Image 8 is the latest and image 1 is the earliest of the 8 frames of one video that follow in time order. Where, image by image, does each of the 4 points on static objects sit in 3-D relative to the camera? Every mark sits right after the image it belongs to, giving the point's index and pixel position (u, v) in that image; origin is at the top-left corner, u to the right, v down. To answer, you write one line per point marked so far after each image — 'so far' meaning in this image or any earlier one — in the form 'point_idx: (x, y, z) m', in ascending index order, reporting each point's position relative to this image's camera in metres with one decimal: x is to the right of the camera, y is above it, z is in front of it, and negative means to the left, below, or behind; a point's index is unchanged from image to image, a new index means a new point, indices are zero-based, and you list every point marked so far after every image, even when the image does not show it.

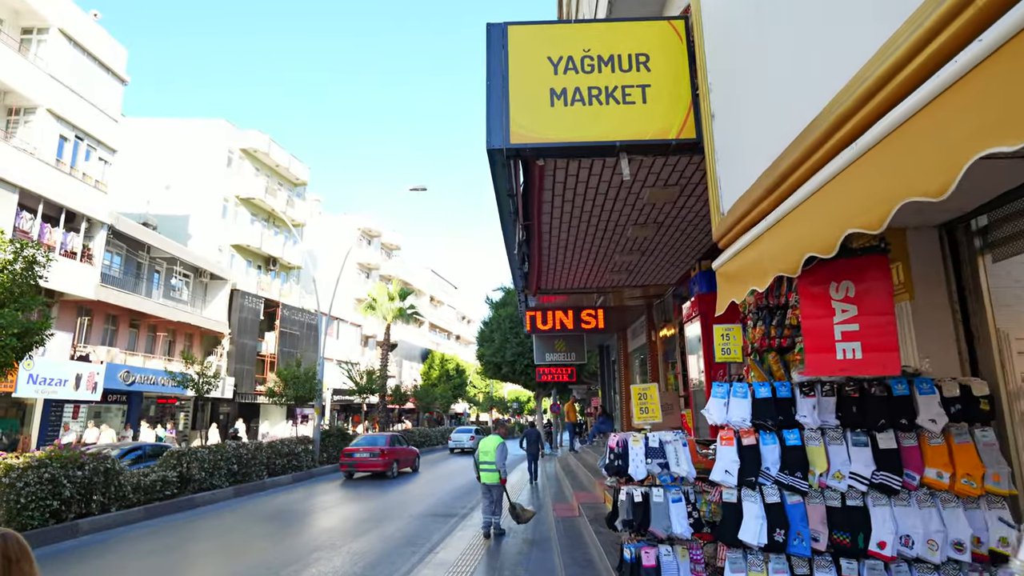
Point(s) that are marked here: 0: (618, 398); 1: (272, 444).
0: (+3.5, -3.6, +19.5) m
1: (-7.4, -4.7, +18.2) m
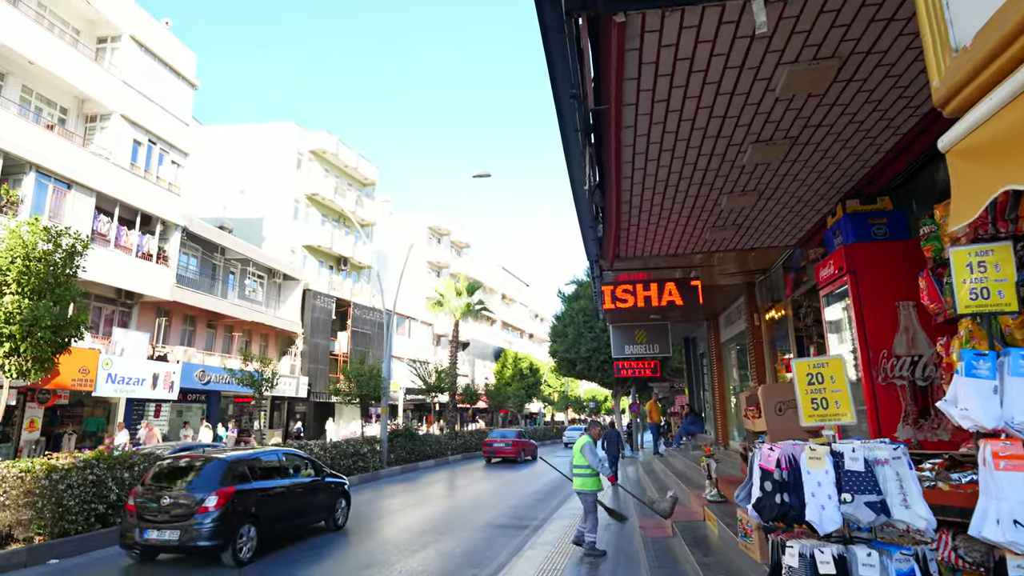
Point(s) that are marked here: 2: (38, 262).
0: (+5.8, -3.2, +17.4) m
1: (-5.2, -4.5, +17.4) m
2: (-7.2, +0.4, +8.9) m
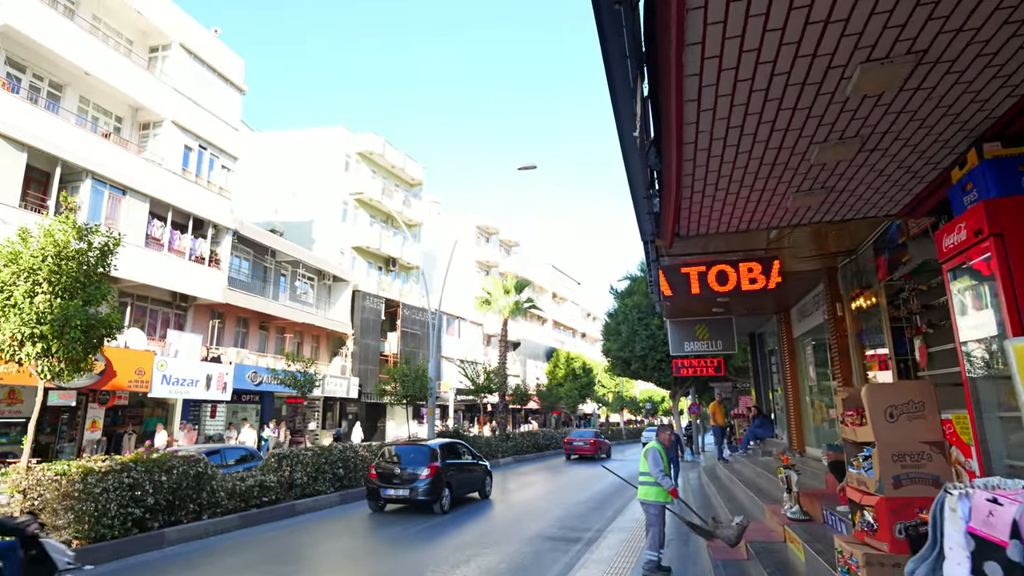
0: (+7.2, -2.9, +16.0) m
1: (-3.7, -4.5, +17.0) m
2: (-6.5, +0.4, +8.7) m
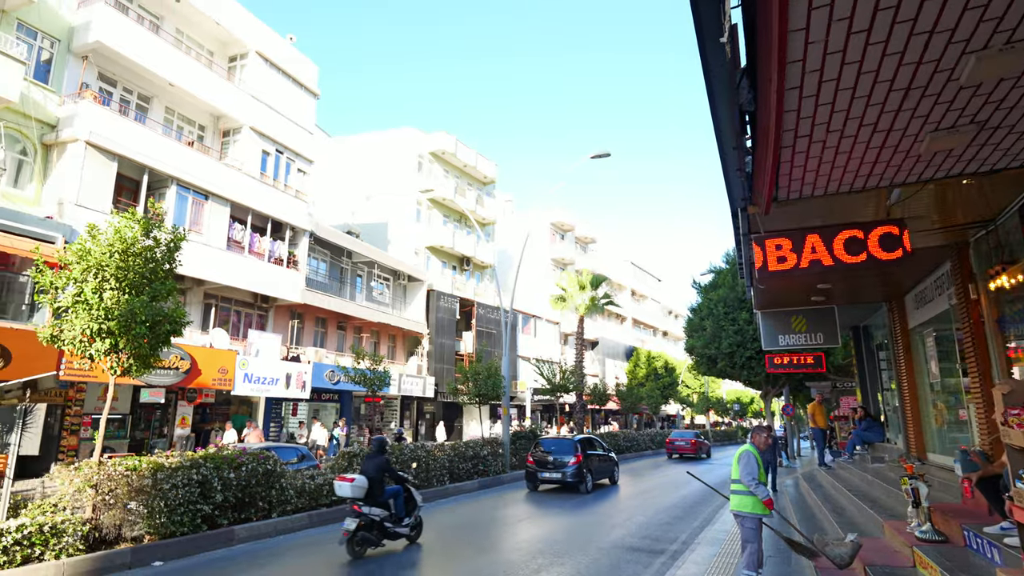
0: (+9.1, -2.6, +14.2) m
1: (-1.6, -4.4, +16.6) m
2: (-5.6, +0.4, +8.7) m
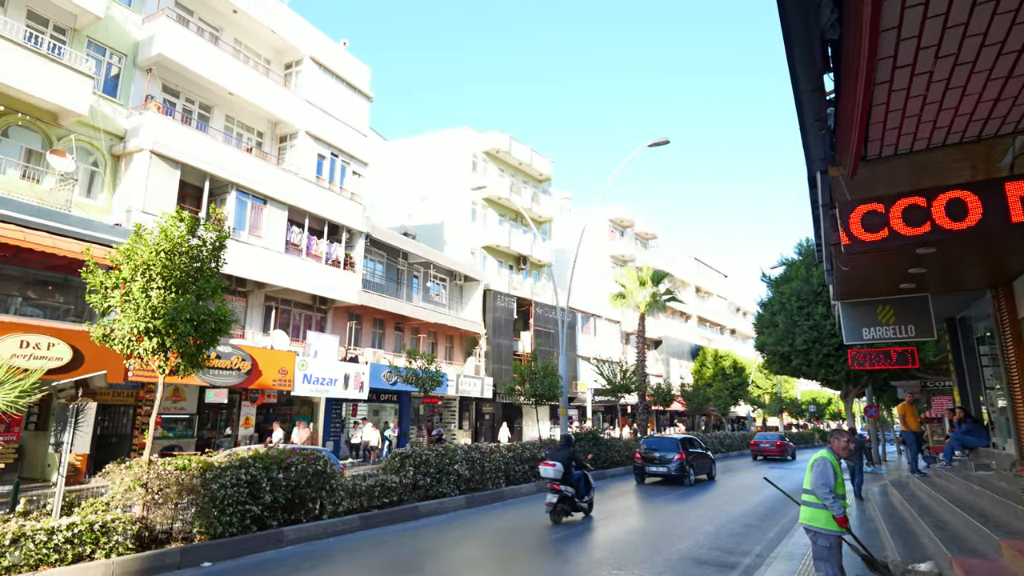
0: (+10.3, -2.3, +12.6) m
1: (-0.1, -4.3, +16.1) m
2: (-4.9, +0.5, +8.7) m
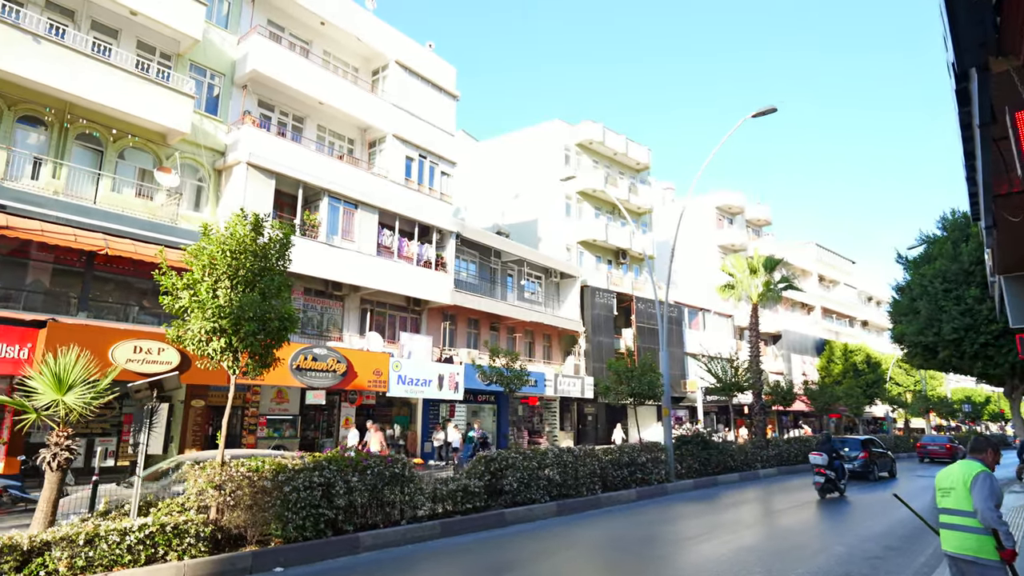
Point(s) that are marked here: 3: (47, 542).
0: (+11.9, -1.6, +9.7) m
1: (+2.4, -4.0, +14.9) m
2: (-3.9, +0.5, +8.5) m
3: (-4.9, -2.7, +6.2) m
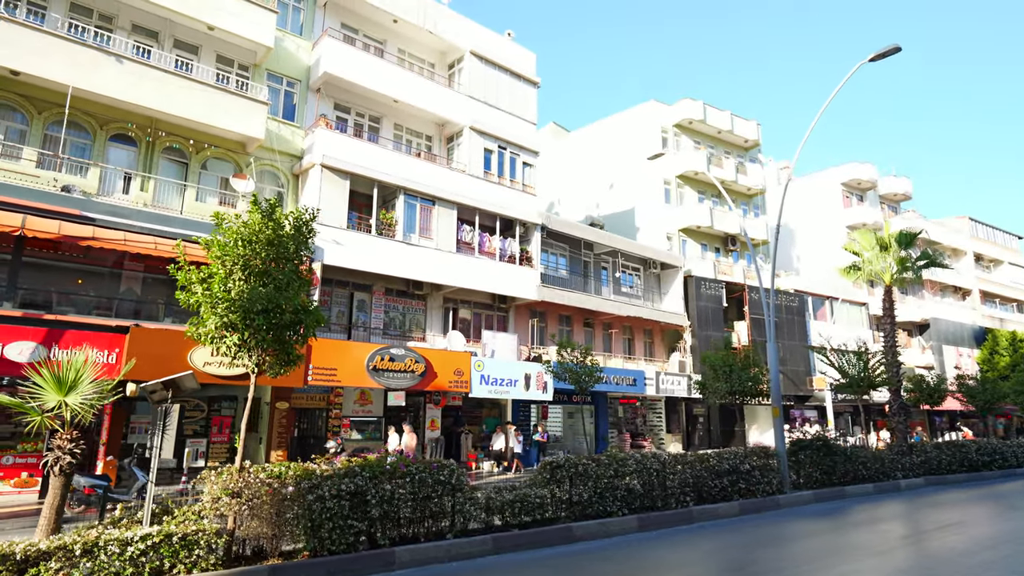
0: (+12.4, -0.8, +6.1) m
1: (+4.2, -3.6, +13.0) m
2: (-3.3, +0.6, +7.9) m
3: (-4.7, -2.6, +5.8) m
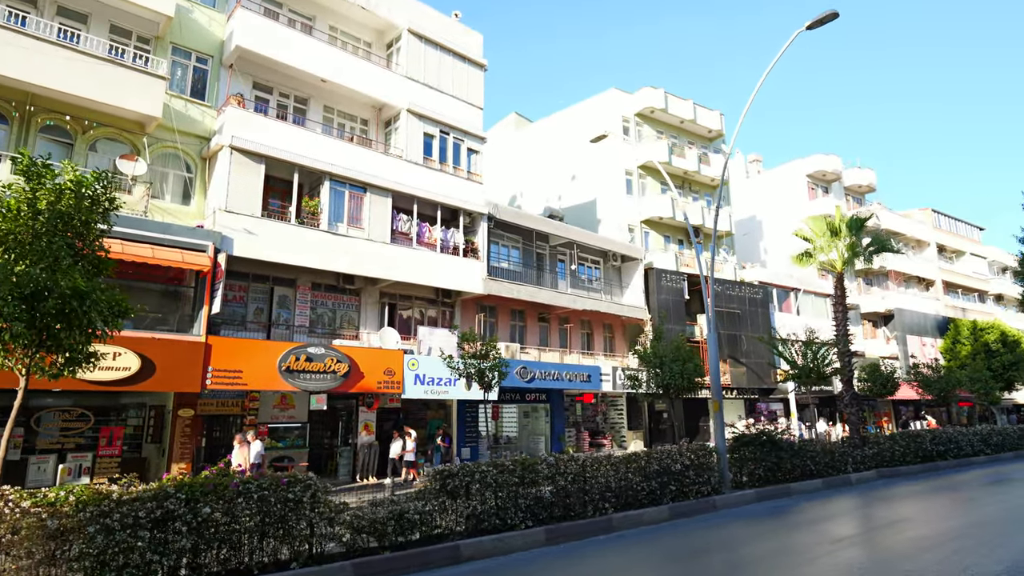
0: (+10.8, -0.4, +5.0) m
1: (+2.4, -3.3, +11.6) m
2: (-5.0, +0.8, +6.3) m
3: (-6.2, -2.4, +4.2) m
